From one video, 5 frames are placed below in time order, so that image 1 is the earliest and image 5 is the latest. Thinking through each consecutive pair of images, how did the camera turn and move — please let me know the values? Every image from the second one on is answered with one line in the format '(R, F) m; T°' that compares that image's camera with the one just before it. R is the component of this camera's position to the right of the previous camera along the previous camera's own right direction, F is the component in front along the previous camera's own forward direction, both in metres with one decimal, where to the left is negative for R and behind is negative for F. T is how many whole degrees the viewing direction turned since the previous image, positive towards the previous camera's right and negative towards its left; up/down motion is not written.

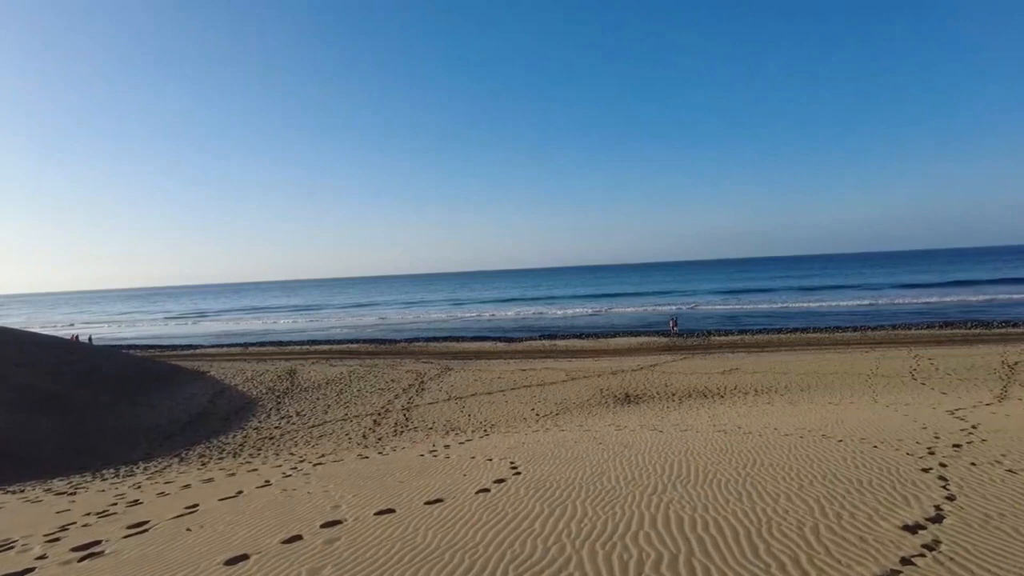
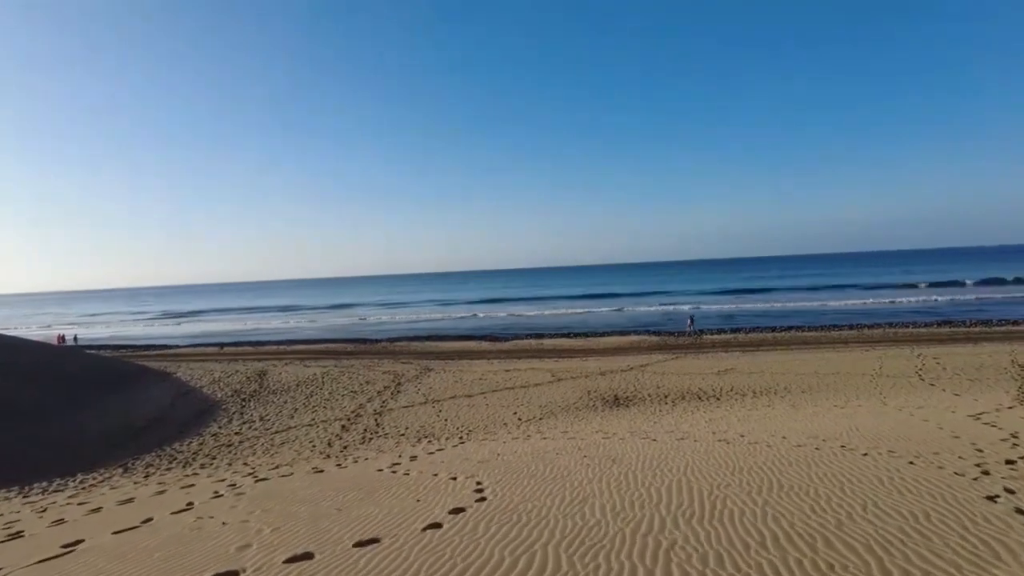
(+0.2, +1.0) m; +1°
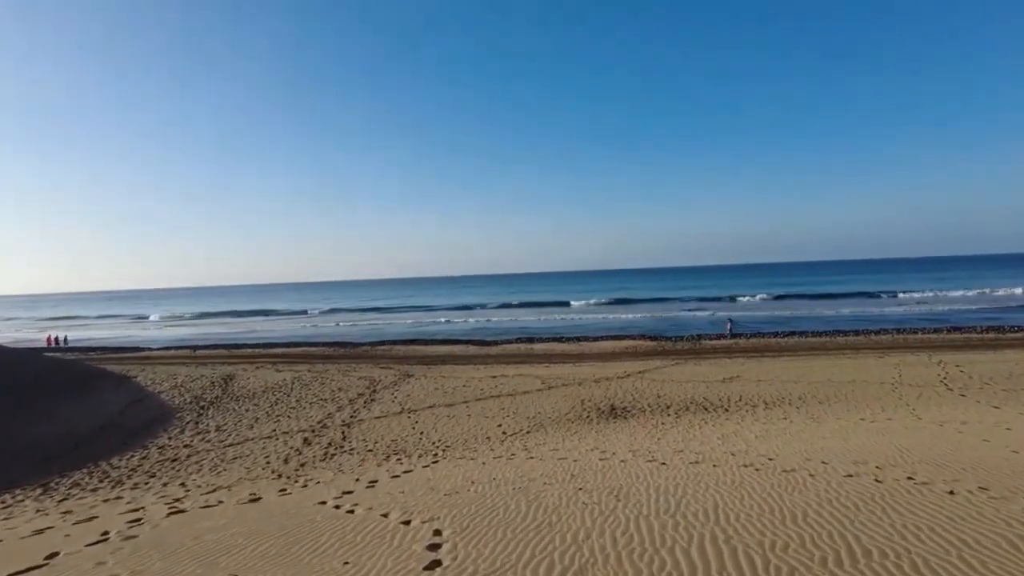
(+0.1, +1.4) m; +1°
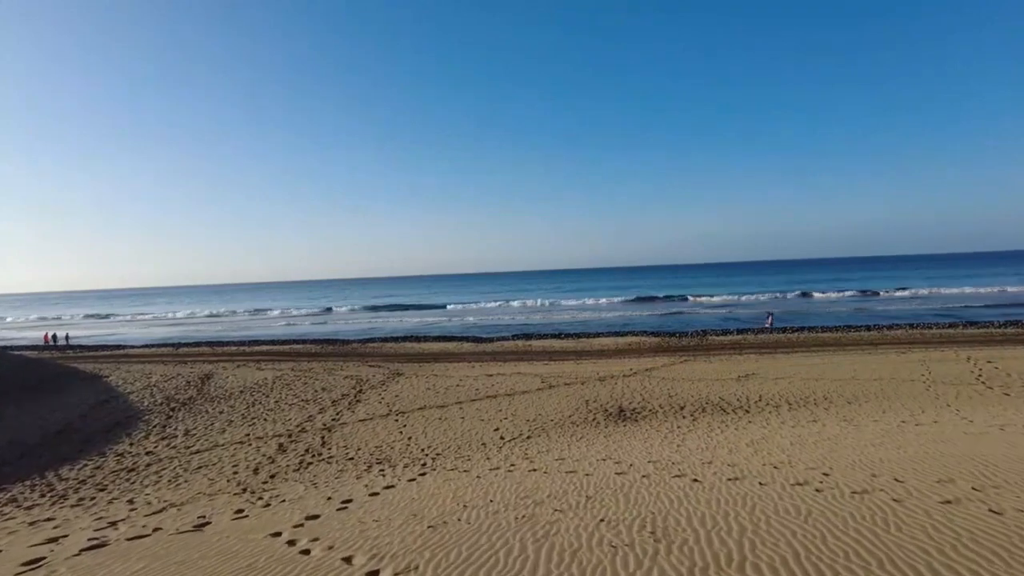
(0.0, +1.1) m; 0°
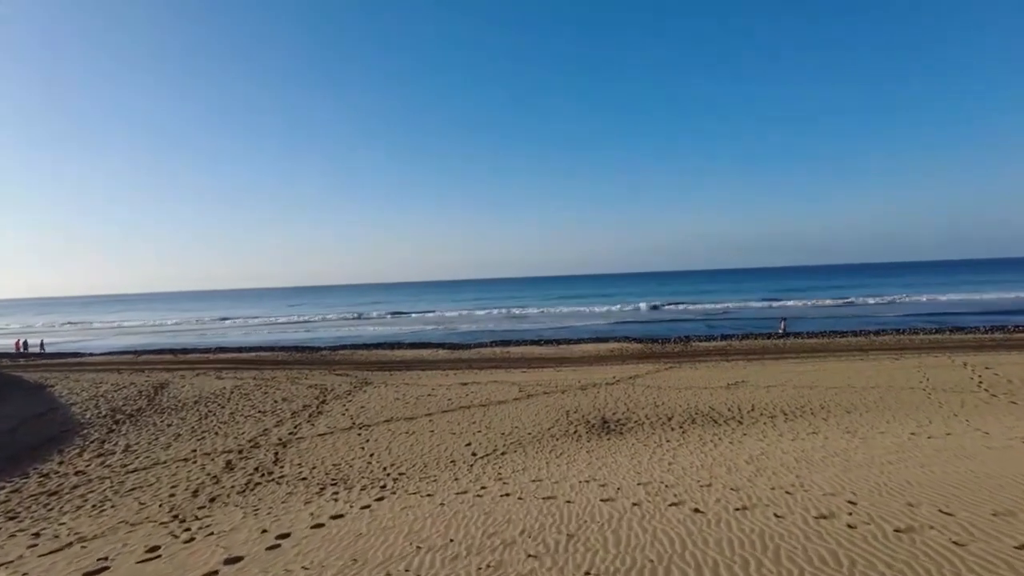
(+0.1, +0.9) m; +2°
